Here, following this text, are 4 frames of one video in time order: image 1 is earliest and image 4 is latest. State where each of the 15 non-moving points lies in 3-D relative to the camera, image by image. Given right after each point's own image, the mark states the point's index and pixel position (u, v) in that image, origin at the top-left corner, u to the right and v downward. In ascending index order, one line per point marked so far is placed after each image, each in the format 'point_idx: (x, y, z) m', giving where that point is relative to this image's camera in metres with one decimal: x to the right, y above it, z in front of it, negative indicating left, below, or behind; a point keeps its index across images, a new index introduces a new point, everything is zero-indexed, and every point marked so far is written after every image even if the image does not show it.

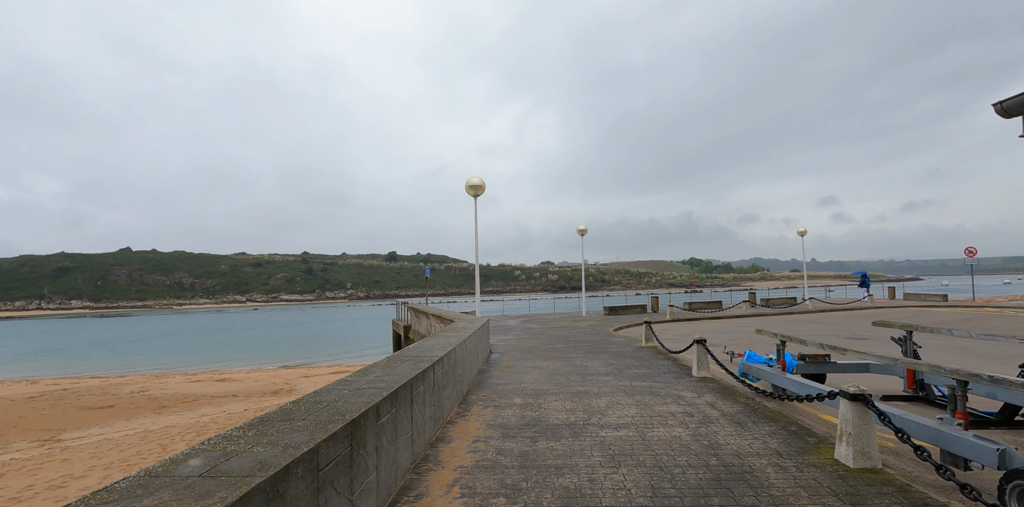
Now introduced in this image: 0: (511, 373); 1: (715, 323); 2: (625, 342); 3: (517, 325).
0: (0.0, -2.2, +8.8) m
1: (+8.1, -2.8, +19.5) m
2: (+3.0, -2.4, +13.0) m
3: (+0.2, -2.8, +19.1) m
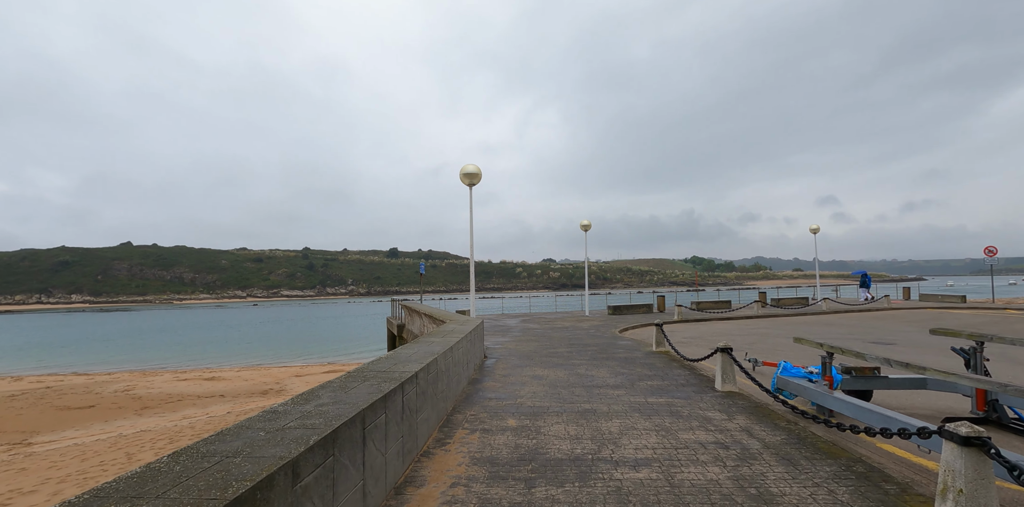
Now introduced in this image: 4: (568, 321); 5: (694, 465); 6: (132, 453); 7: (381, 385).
0: (0.0, -2.1, +7.7) m
1: (+8.1, -2.7, +18.3) m
2: (+2.9, -2.3, +11.8) m
3: (+0.2, -2.6, +18.0) m
4: (+2.3, -2.8, +20.0) m
5: (+1.6, -1.9, +4.3) m
6: (-10.3, -5.4, +13.1) m
7: (-1.1, -1.1, +4.1) m
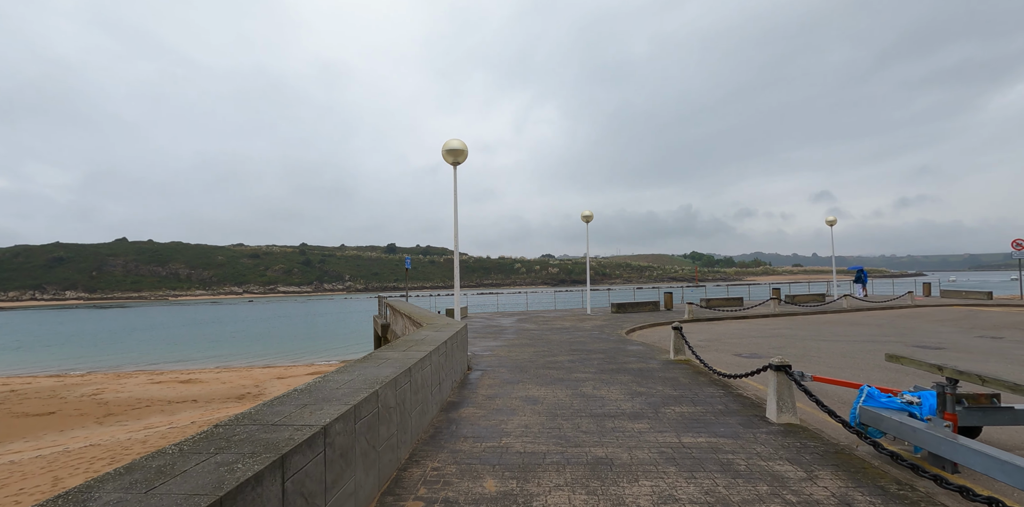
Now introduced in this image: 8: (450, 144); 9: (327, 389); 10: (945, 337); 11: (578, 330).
0: (-0.2, -1.9, +5.8) m
1: (+7.9, -2.4, +16.5) m
2: (+2.7, -2.1, +10.0) m
3: (0.0, -2.4, +16.2) m
4: (+2.1, -2.5, +18.1) m
5: (+1.4, -1.7, +2.5) m
6: (-10.4, -5.2, +11.3) m
7: (-1.3, -1.0, +2.2) m
8: (-1.4, +2.4, +10.6) m
9: (-1.4, -1.0, +3.7) m
10: (+12.8, -2.4, +14.3) m
11: (+2.0, -2.3, +14.7) m
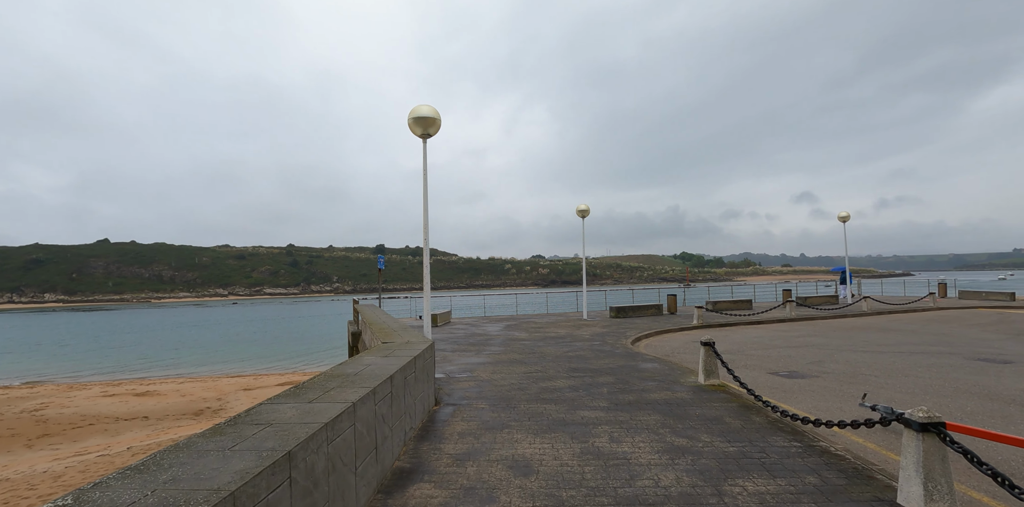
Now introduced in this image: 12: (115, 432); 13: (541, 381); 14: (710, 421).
0: (-0.4, -1.8, +3.7) m
1: (+7.5, -2.3, +14.5) m
2: (+2.5, -2.0, +7.9) m
3: (-0.4, -2.3, +14.0) m
4: (+1.7, -2.4, +16.0) m
5: (+1.3, -1.6, +0.3) m
6: (-10.7, -5.1, +8.9) m
7: (-1.4, -0.9, 0.0) m
8: (-1.6, +2.5, +8.4) m
9: (-1.5, -0.9, +1.5) m
10: (+12.4, -2.3, +12.4) m
11: (+1.7, -2.2, +12.6) m
12: (-14.9, -6.7, +18.3) m
13: (+0.5, -2.0, +7.6) m
14: (+2.2, -1.9, +5.4) m
